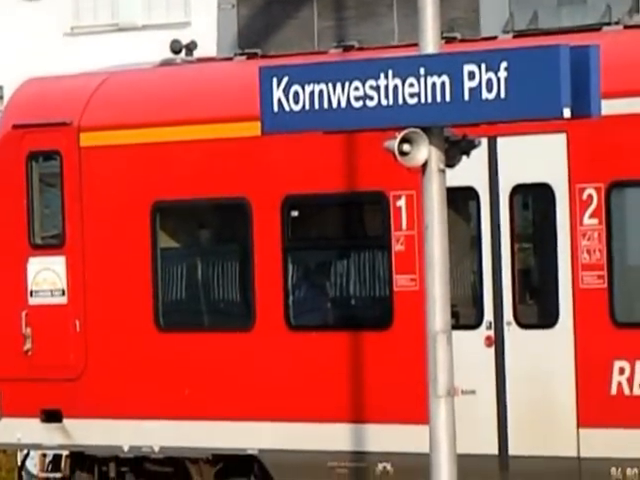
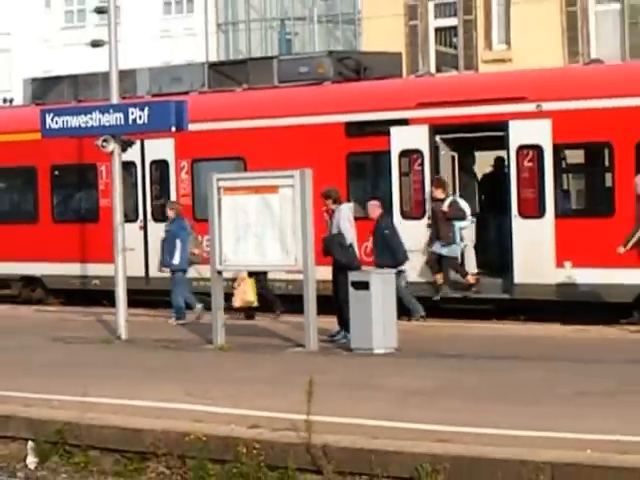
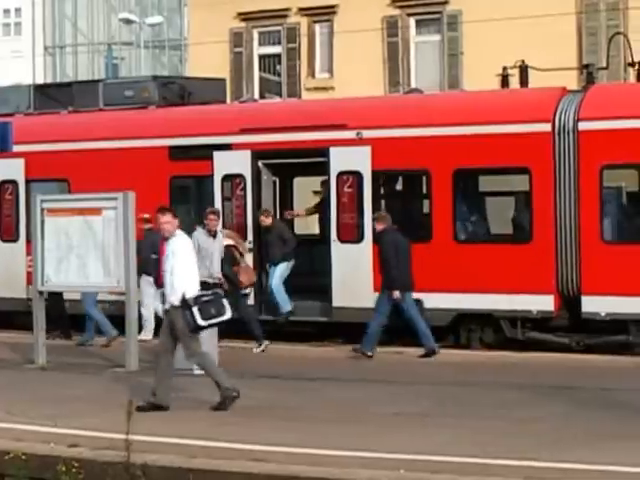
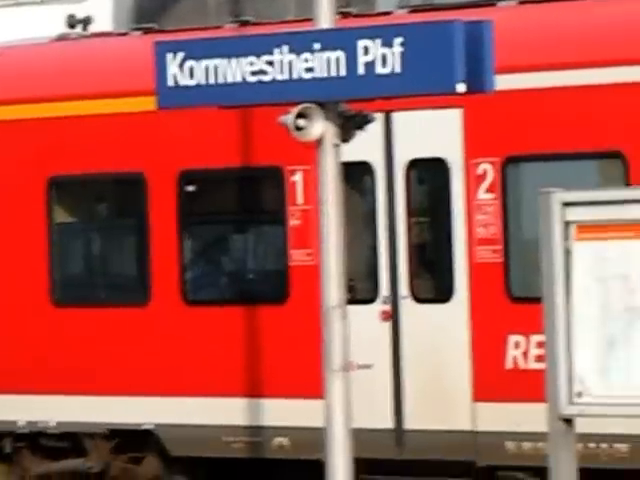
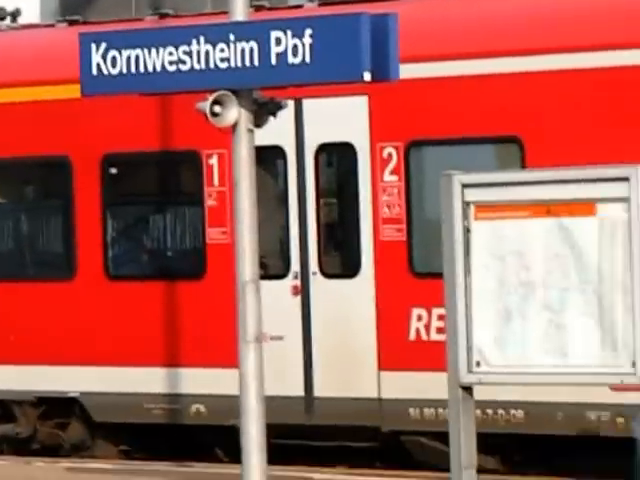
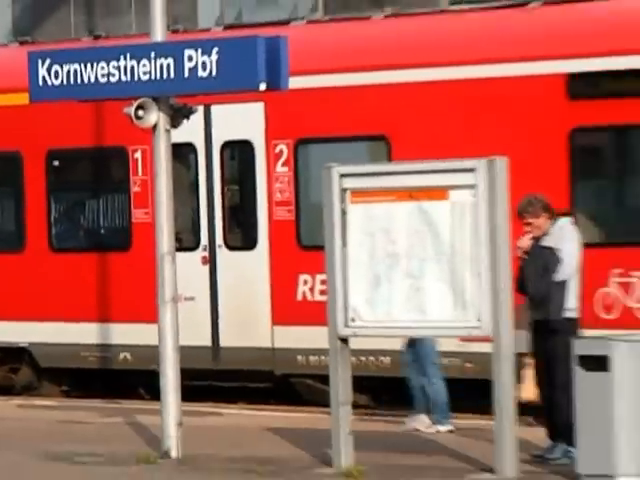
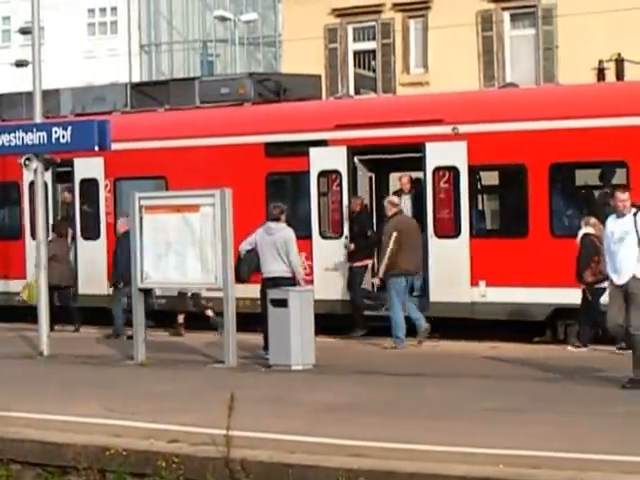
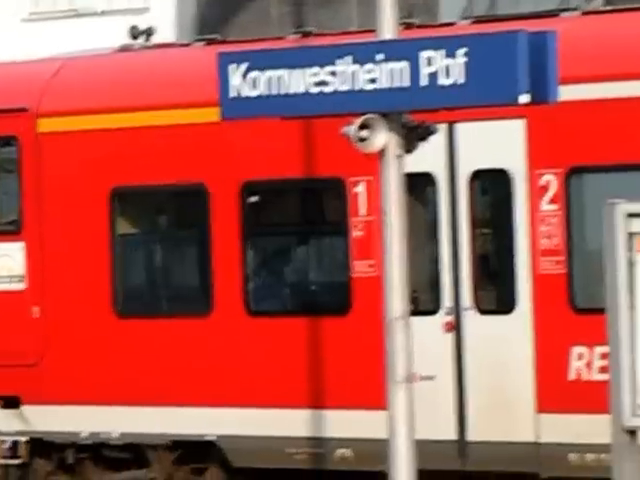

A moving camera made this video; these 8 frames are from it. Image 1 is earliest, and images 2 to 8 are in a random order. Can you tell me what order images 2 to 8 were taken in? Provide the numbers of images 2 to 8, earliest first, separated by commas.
8, 4, 5, 6, 2, 7, 3
